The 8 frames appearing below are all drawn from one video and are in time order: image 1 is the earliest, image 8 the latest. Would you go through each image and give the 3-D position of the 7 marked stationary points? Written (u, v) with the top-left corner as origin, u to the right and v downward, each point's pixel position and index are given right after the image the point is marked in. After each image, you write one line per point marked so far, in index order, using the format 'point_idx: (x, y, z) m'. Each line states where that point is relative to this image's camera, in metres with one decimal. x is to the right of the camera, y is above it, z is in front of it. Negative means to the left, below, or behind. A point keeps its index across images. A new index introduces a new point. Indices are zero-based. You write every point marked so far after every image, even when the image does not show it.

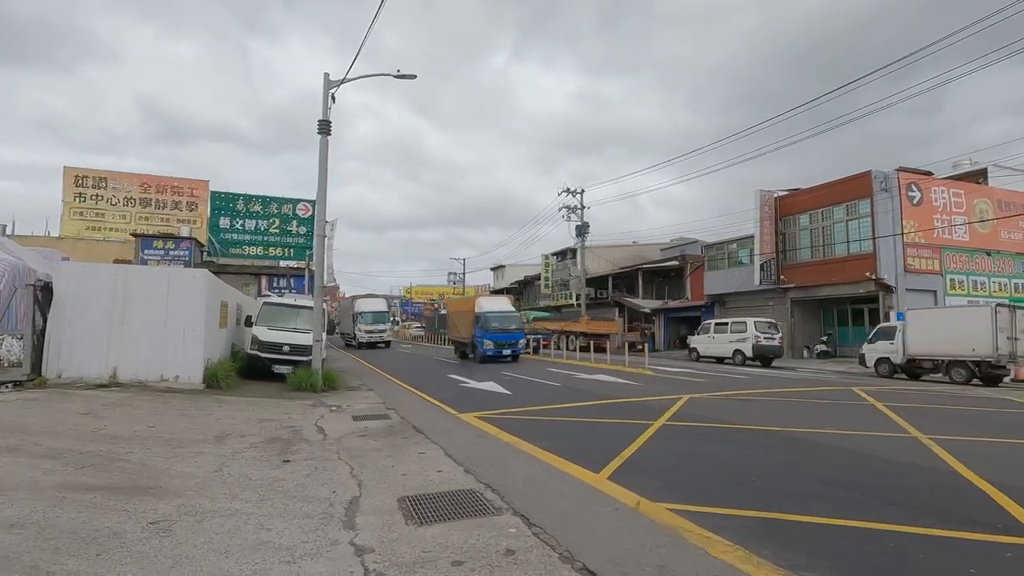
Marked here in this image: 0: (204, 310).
0: (-7.5, -0.5, +13.1) m
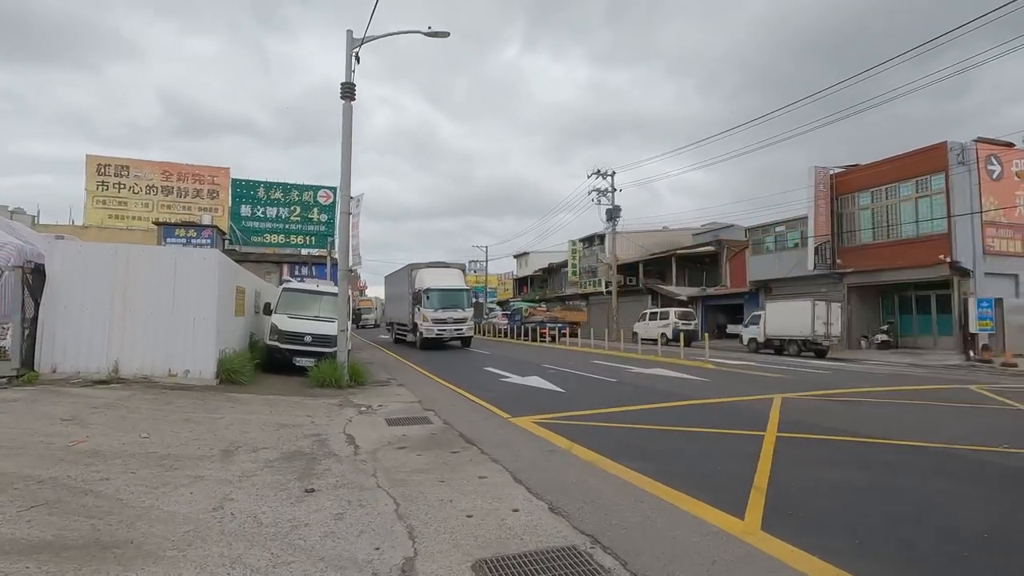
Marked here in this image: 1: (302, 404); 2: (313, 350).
0: (-6.3, -0.2, +11.6) m
1: (-4.0, -2.2, +10.2) m
2: (-5.4, -1.7, +14.6) m
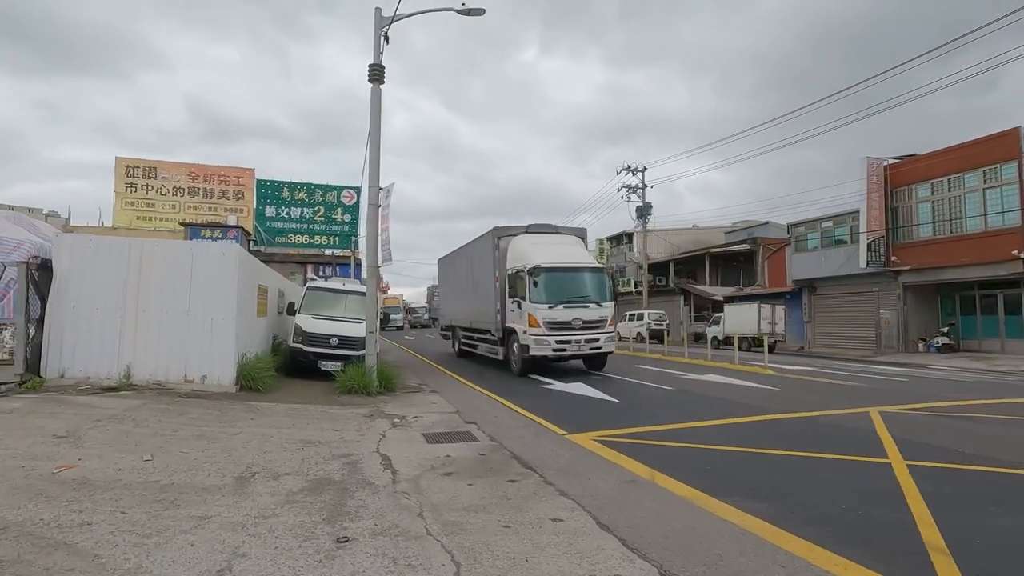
0: (-5.4, -0.1, +10.6) m
1: (-3.1, -2.1, +9.1) m
2: (-4.3, -1.6, +13.6) m
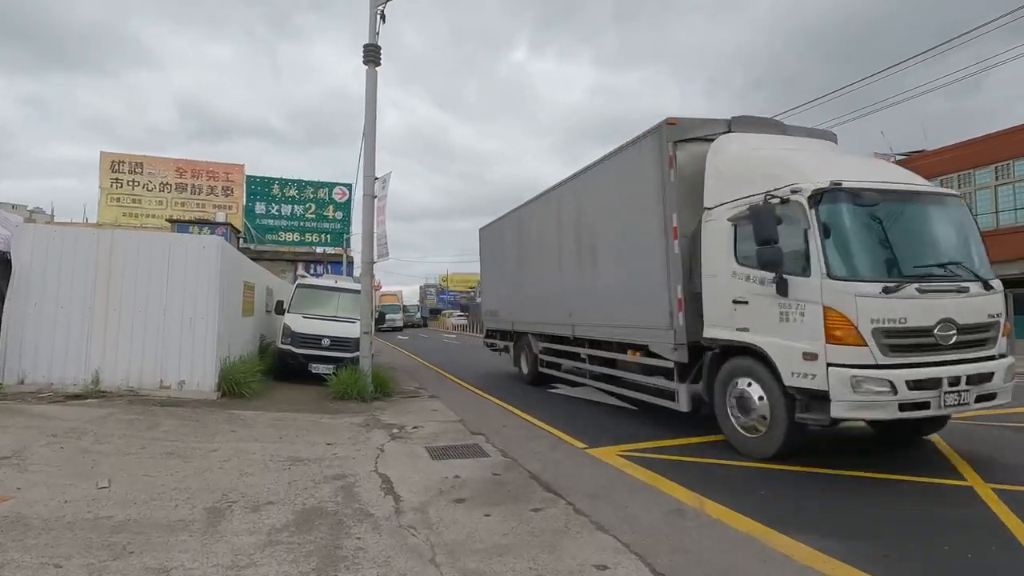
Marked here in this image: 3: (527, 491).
0: (-5.3, -0.1, +9.7) m
1: (-2.9, -2.1, +8.2) m
2: (-4.2, -1.6, +12.7) m
3: (+0.1, -2.0, +5.4) m
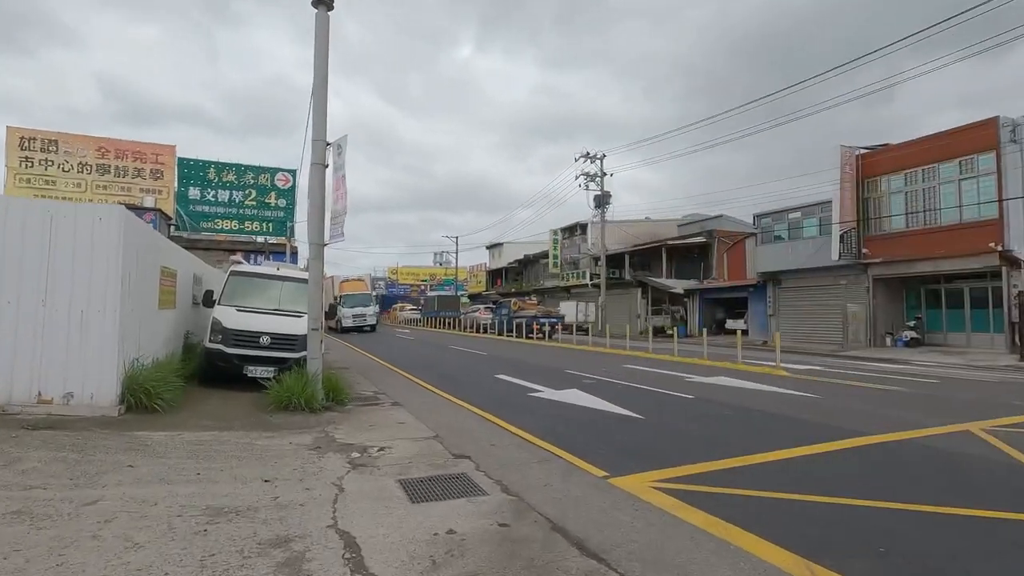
0: (-5.4, +0.1, +7.5) m
1: (-3.0, -1.9, +6.3) m
2: (-4.7, -1.3, +10.6) m
3: (+0.3, -1.9, +3.8) m
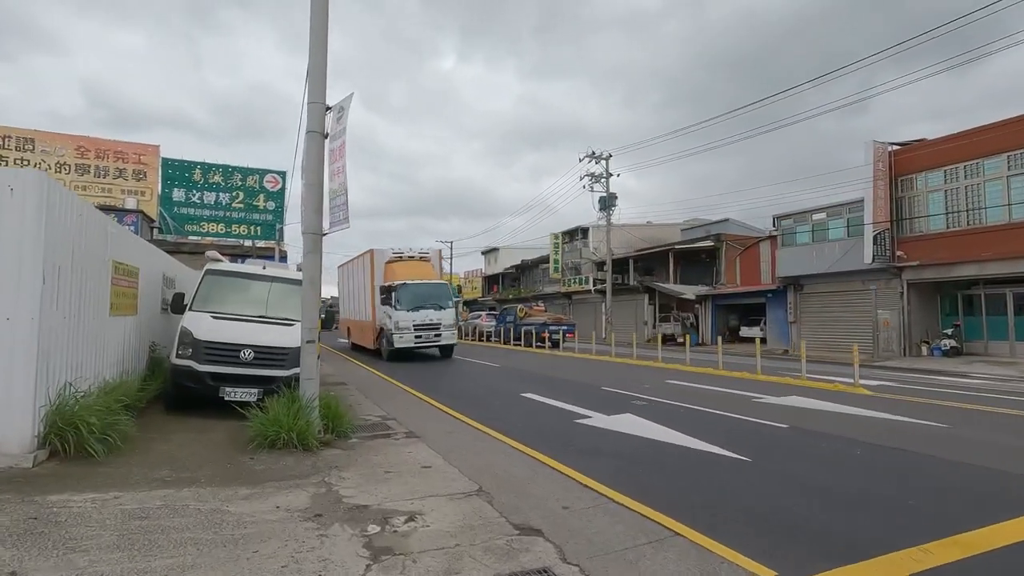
0: (-4.7, +0.2, +5.4) m
1: (-2.2, -1.9, +4.2) m
2: (-4.0, -1.4, +8.5) m
3: (+1.1, -1.8, +1.8) m
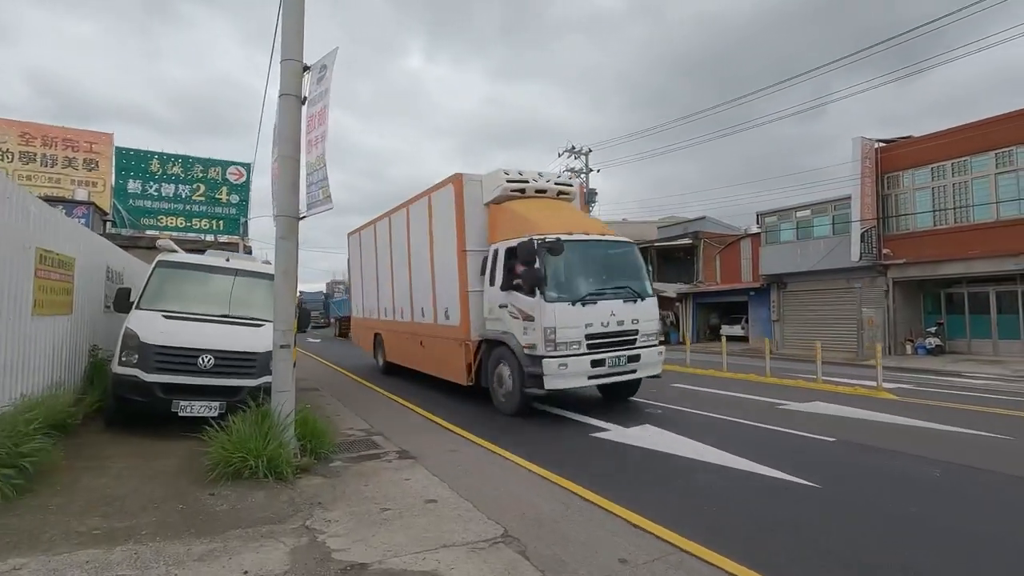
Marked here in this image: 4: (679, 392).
0: (-4.4, +0.2, +4.0) m
1: (-1.9, -1.8, +3.0) m
2: (-3.9, -1.3, +7.2) m
3: (+1.6, -1.8, +0.7) m
4: (+3.5, -2.1, +11.1) m
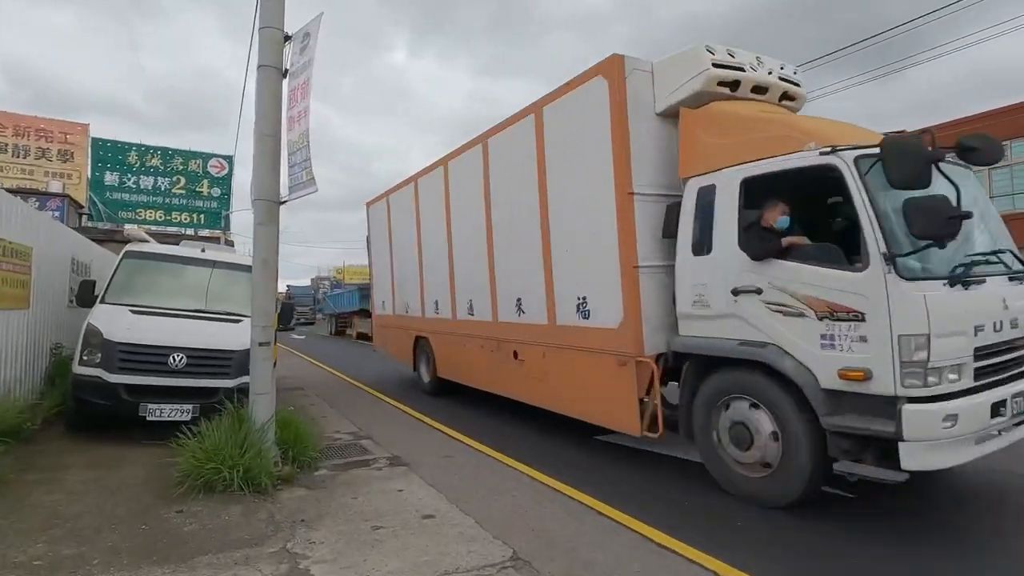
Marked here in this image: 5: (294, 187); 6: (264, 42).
0: (-4.3, +0.3, +3.4) m
1: (-1.8, -1.8, +2.4) m
2: (-3.9, -1.2, +6.5) m
3: (+1.8, -1.7, +0.2) m
4: (+3.4, -2.0, +10.6) m
5: (-2.3, +1.1, +5.8) m
6: (-2.7, +2.7, +6.0) m
